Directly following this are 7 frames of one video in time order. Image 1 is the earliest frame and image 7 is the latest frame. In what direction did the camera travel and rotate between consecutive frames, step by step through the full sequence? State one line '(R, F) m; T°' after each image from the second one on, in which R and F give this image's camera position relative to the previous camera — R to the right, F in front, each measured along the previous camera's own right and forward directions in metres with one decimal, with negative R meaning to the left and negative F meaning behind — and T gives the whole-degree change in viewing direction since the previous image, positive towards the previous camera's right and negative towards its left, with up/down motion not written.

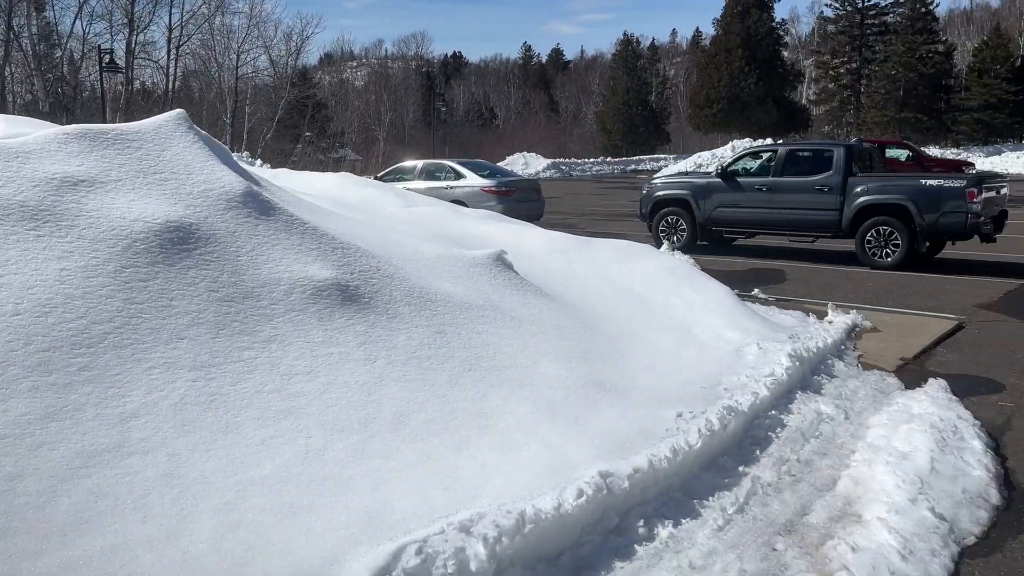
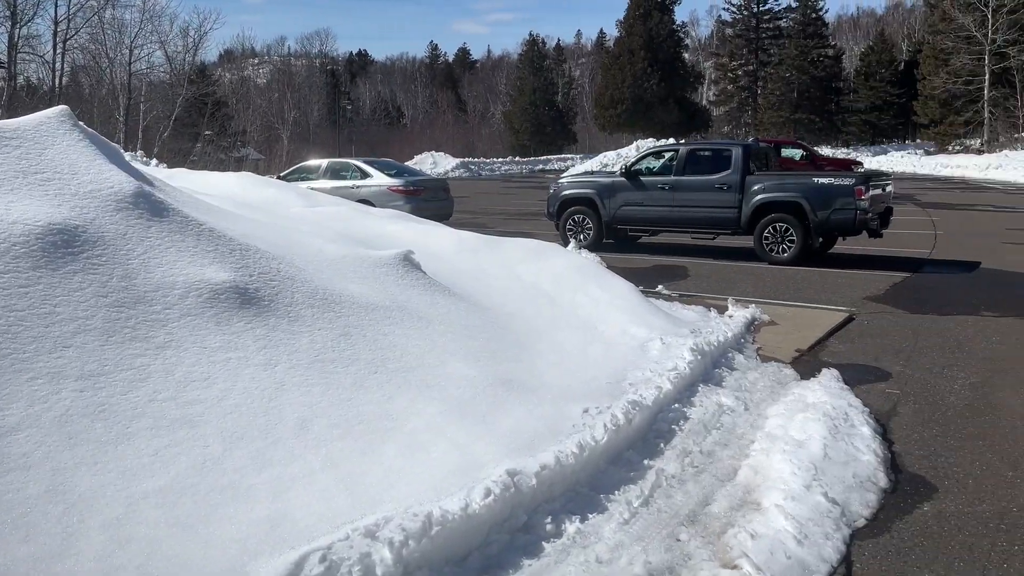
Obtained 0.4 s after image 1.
(0.0, 0.0) m; +6°
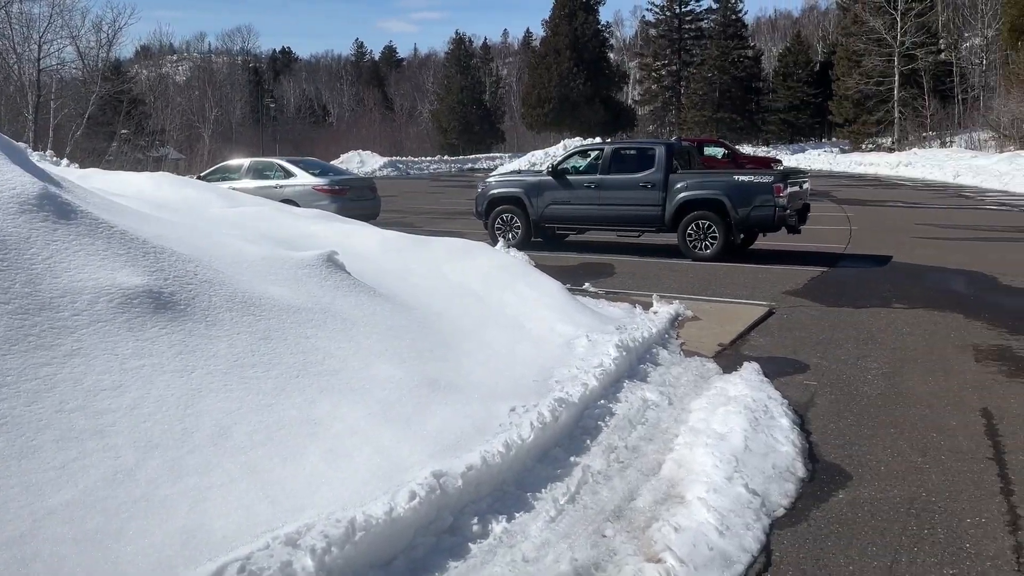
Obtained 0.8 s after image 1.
(0.0, 0.0) m; +5°
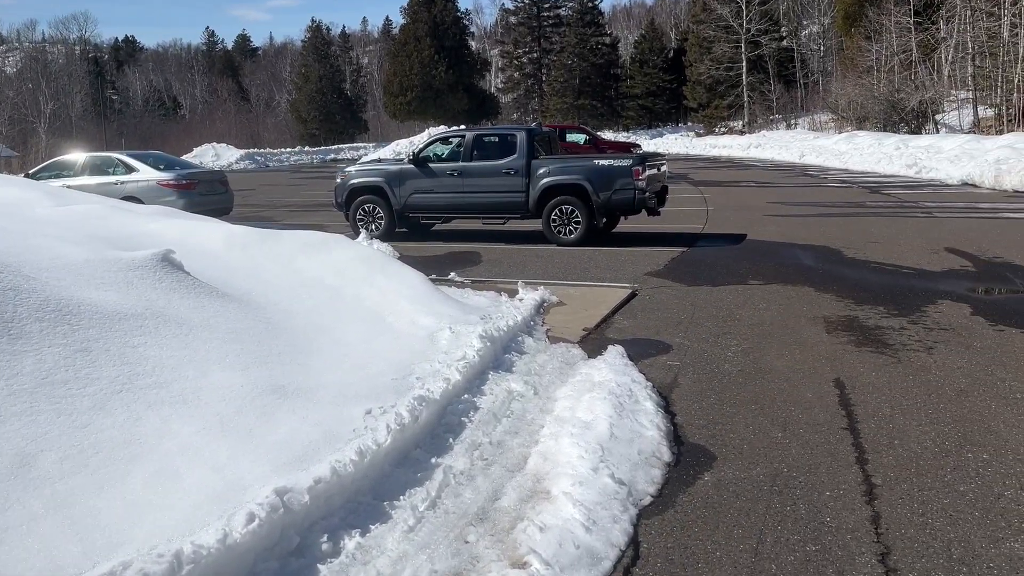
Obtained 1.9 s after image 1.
(+0.1, +0.2) m; +8°
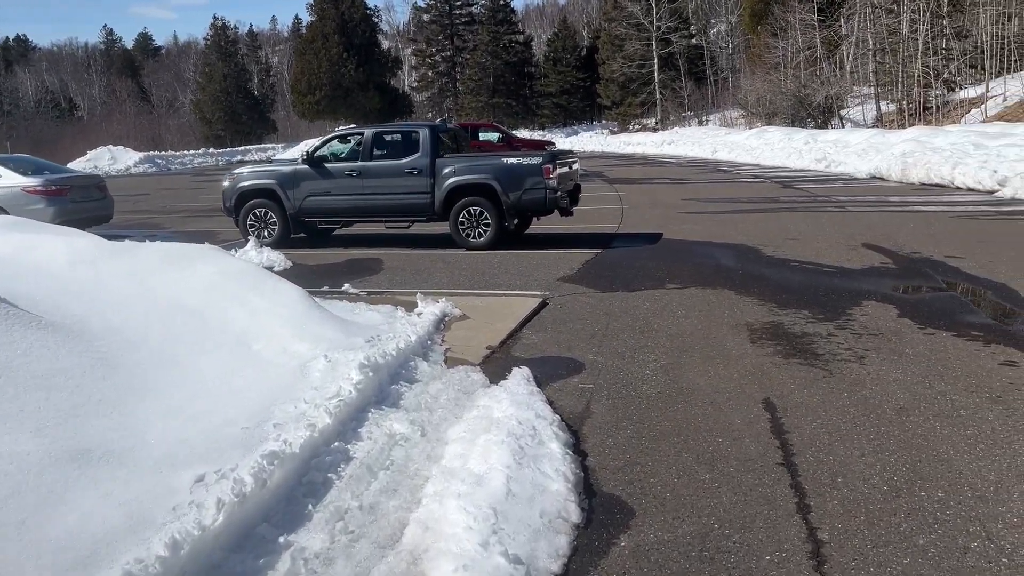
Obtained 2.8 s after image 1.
(+0.2, +0.8) m; +5°
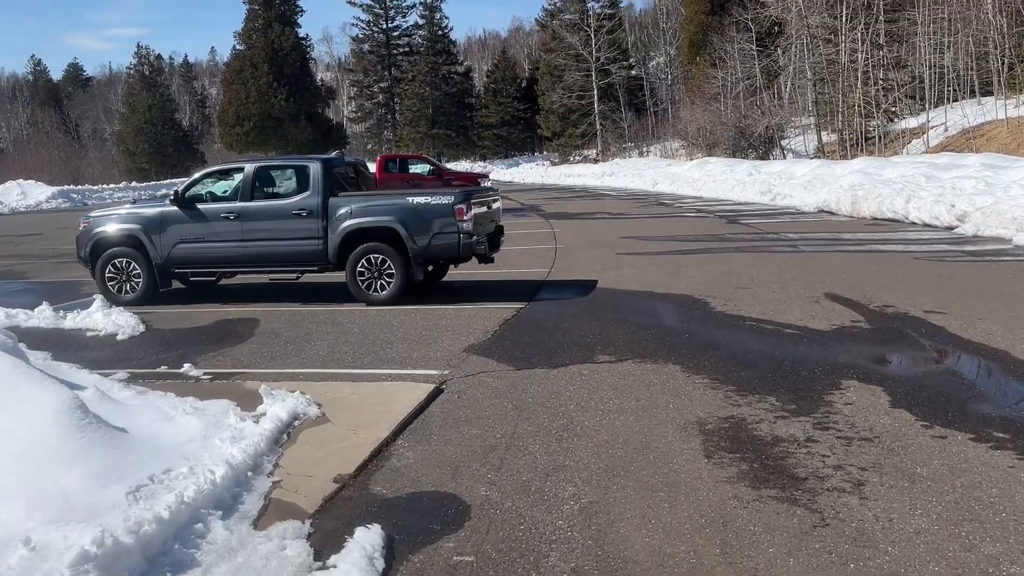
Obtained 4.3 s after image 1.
(+0.5, +1.8) m; +4°
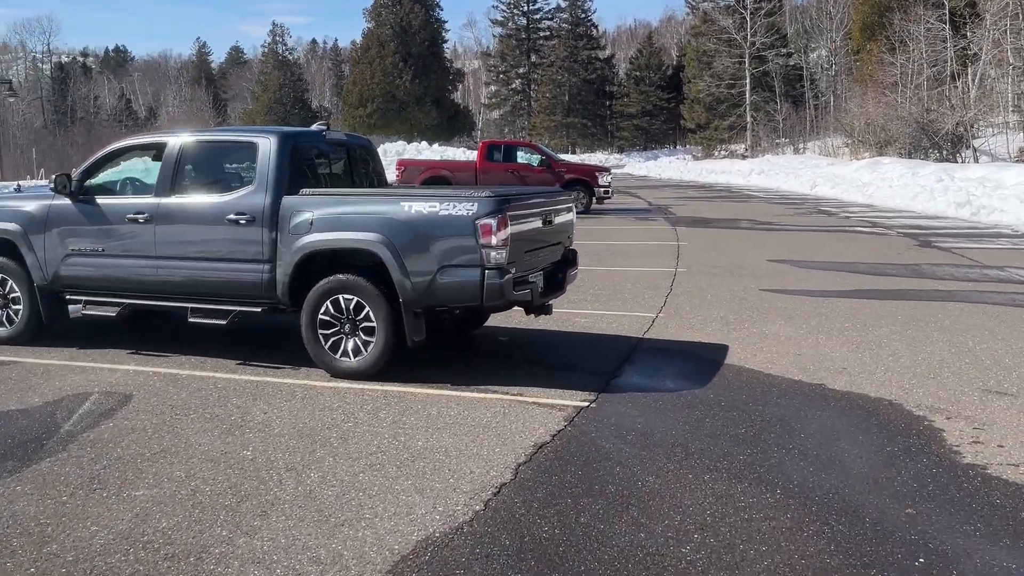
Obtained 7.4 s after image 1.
(+0.5, +4.4) m; -9°
